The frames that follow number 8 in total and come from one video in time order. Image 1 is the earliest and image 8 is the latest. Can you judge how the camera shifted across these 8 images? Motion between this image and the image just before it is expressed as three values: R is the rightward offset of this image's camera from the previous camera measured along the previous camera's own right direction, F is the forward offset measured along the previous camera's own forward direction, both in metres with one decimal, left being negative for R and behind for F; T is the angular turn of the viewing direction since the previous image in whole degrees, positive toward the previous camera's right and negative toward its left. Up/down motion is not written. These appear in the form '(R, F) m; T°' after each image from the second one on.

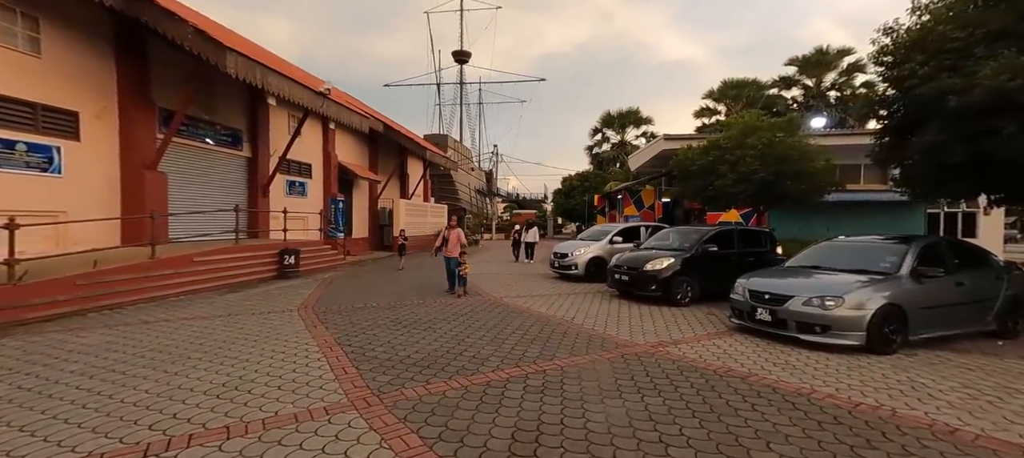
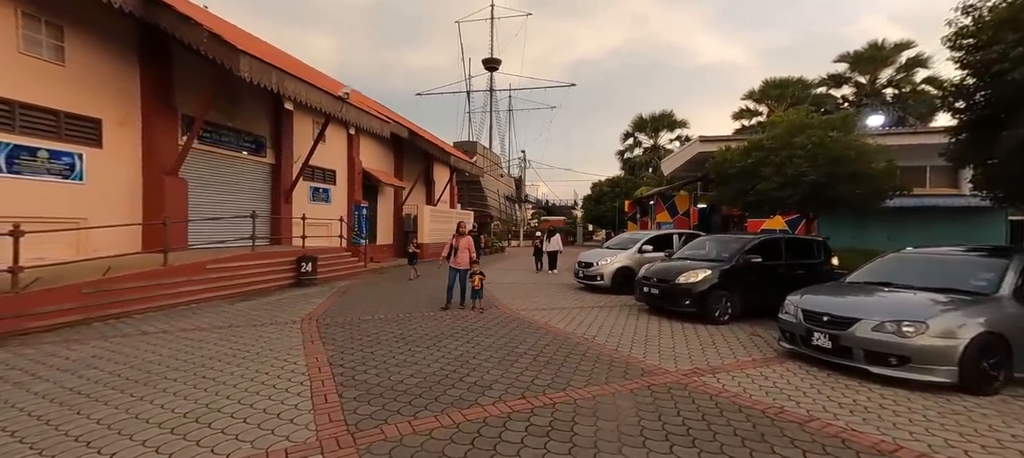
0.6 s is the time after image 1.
(+0.2, +0.6) m; -4°
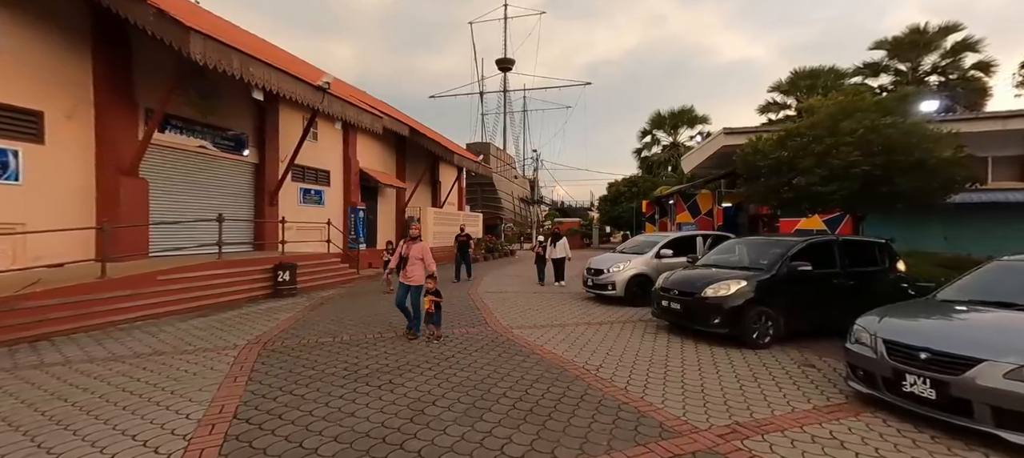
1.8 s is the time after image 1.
(+0.4, +1.3) m; -2°
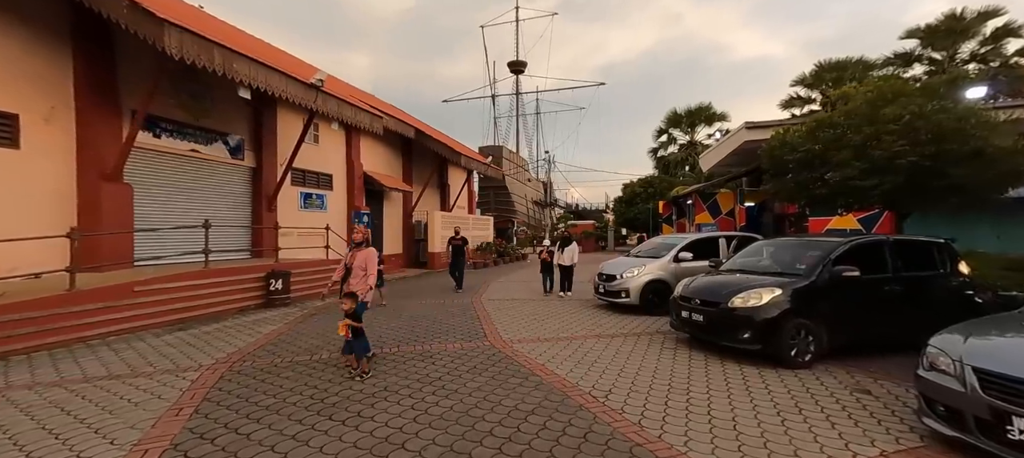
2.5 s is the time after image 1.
(+0.2, +0.7) m; -2°
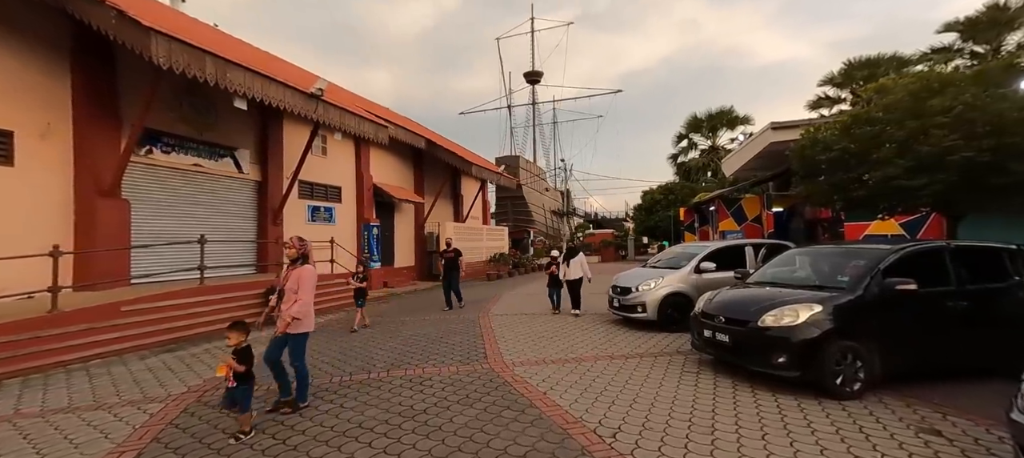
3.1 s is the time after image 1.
(+0.3, +0.6) m; -3°
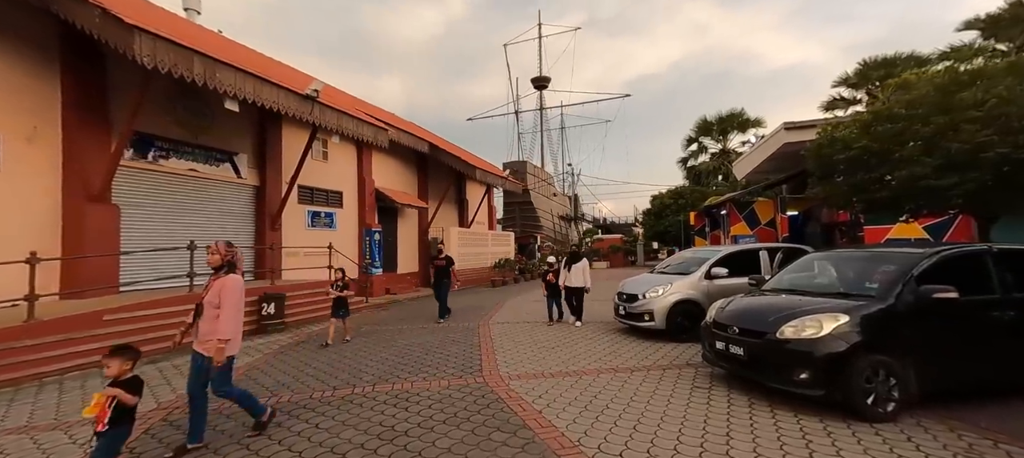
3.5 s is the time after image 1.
(+0.2, +0.4) m; -1°
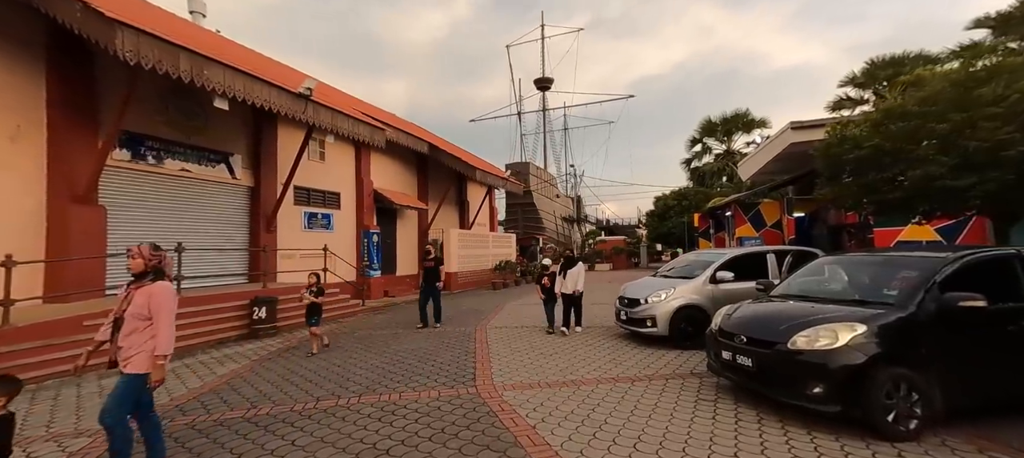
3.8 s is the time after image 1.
(+0.1, +0.3) m; 0°
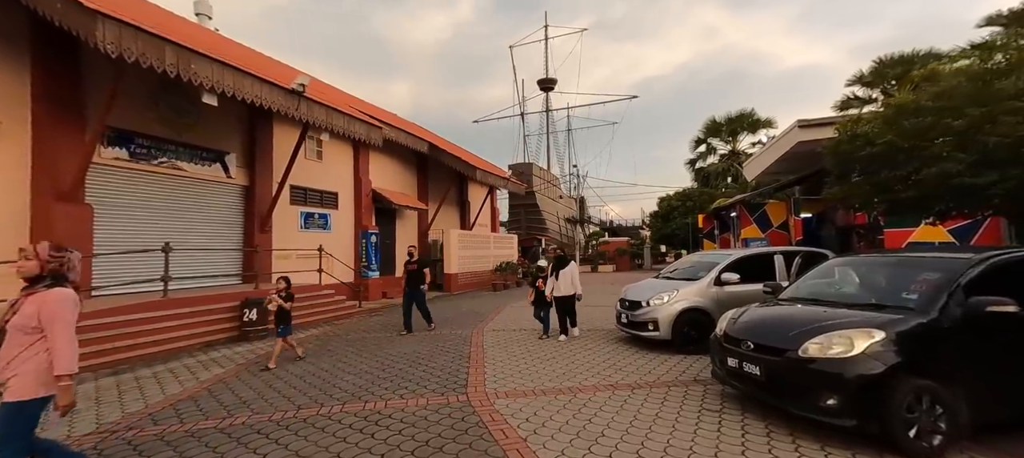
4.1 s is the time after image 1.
(+0.1, +0.3) m; -1°
